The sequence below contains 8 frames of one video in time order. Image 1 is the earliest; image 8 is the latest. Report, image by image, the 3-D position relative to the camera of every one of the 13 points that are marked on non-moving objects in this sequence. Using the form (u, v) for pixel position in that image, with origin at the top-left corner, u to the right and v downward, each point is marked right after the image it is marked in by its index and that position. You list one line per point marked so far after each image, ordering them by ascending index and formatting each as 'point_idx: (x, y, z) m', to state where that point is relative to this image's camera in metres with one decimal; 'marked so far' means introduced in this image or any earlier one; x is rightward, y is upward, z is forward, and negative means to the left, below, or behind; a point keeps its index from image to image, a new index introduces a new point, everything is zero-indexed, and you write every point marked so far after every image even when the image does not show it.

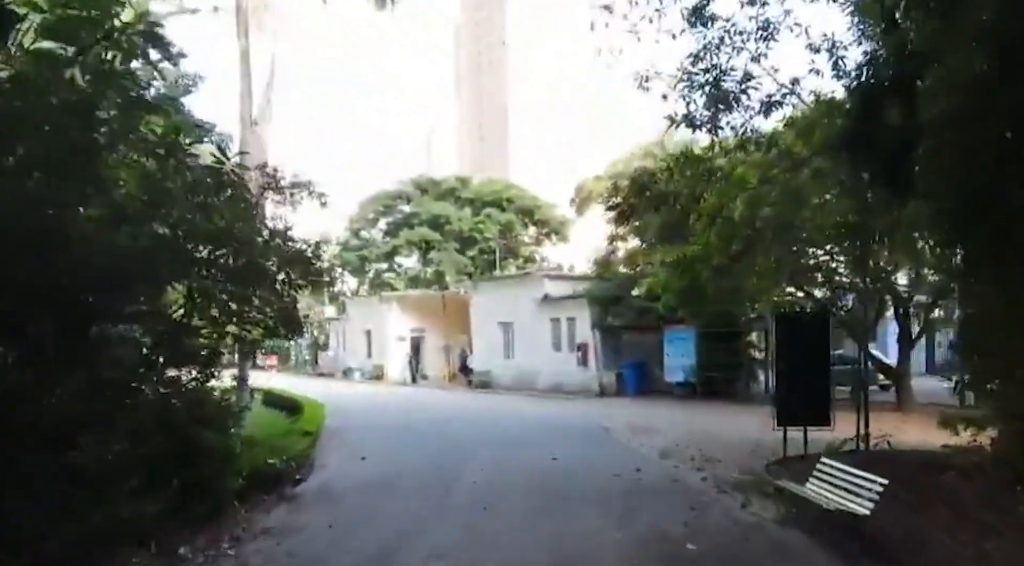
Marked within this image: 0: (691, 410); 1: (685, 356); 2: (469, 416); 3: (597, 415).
0: (+3.5, -2.5, +15.2) m
1: (+4.0, -1.7, +18.4) m
2: (-0.8, -2.7, +15.8) m
3: (+1.5, -2.5, +14.7) m
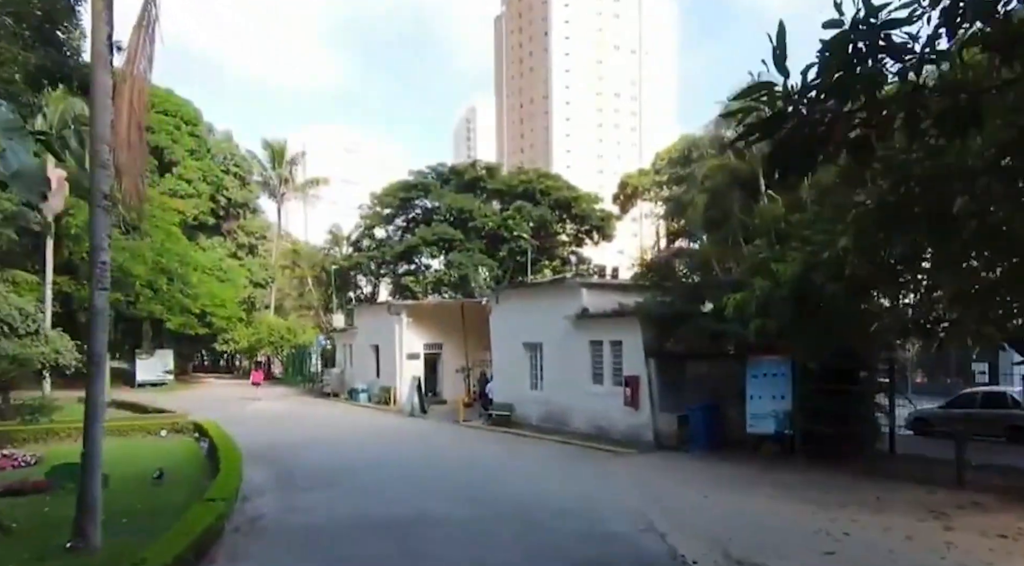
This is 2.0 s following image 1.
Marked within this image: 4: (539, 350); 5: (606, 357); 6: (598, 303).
0: (+3.7, -2.7, +10.0) m
1: (+4.4, -2.0, +13.2) m
2: (-0.6, -2.9, +10.8) m
3: (+1.7, -2.7, +9.5) m
4: (+0.6, -1.6, +18.8) m
5: (+1.9, -1.5, +16.2) m
6: (+1.8, -0.4, +16.9) m
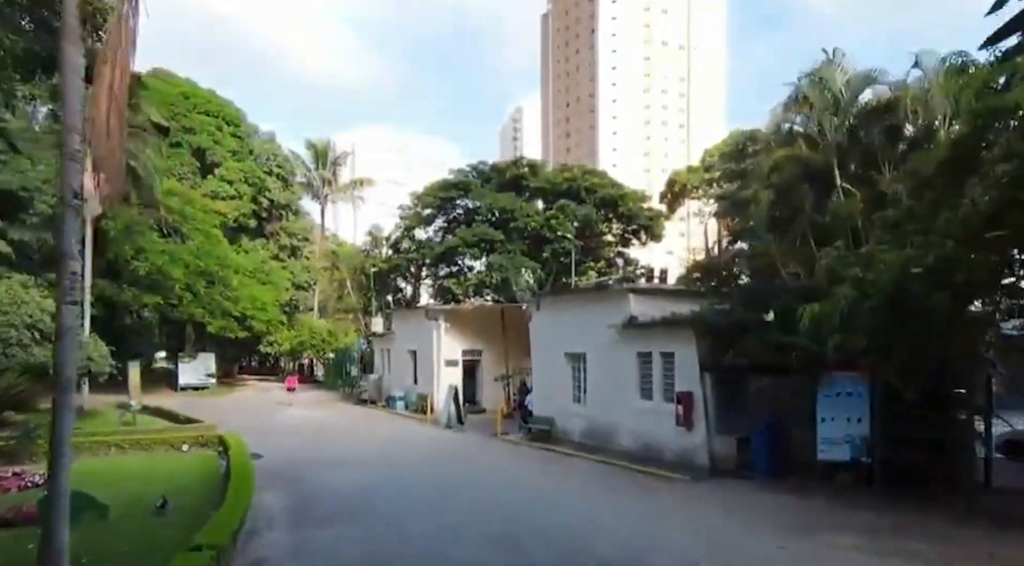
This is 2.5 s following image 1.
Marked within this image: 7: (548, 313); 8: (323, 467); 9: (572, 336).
0: (+4.1, -2.8, +8.4) m
1: (+5.0, -2.1, +11.5) m
2: (-0.1, -3.0, +9.5) m
3: (+2.0, -2.9, +8.1) m
4: (+1.6, -1.7, +17.4) m
5: (+2.7, -1.6, +14.7) m
6: (+2.6, -0.6, +15.4) m
7: (+0.9, -0.7, +18.9) m
8: (-3.7, -3.6, +15.3) m
9: (+1.3, -1.2, +17.6) m
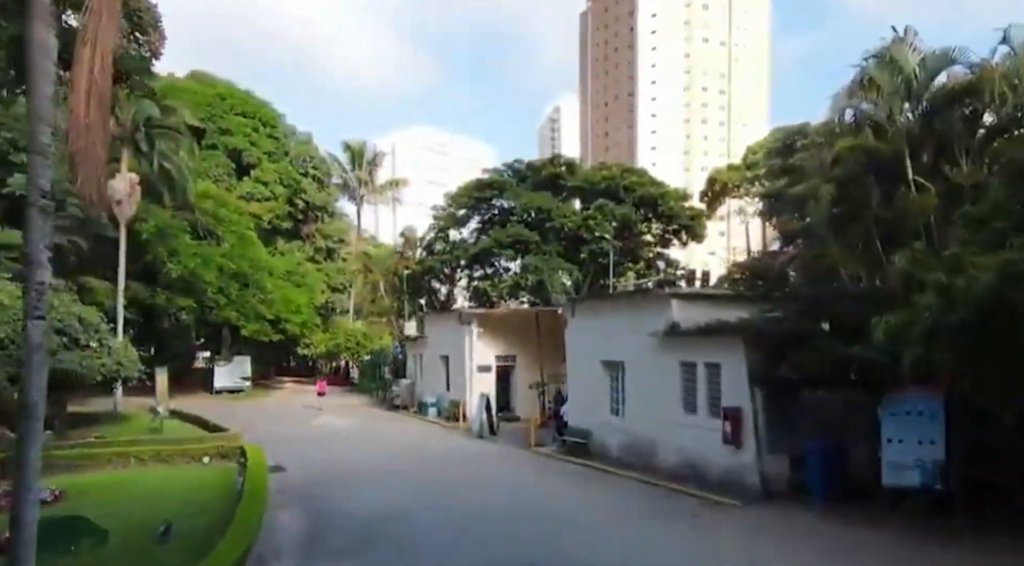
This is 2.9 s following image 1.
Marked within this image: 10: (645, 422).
0: (+4.3, -2.9, +7.2) m
1: (+5.4, -2.1, +10.3) m
2: (+0.2, -3.1, +8.5) m
3: (+2.3, -2.9, +7.0) m
4: (+2.3, -1.8, +16.3) m
5: (+3.2, -1.7, +13.6) m
6: (+3.2, -0.6, +14.3) m
7: (+1.6, -0.8, +17.8) m
8: (-3.1, -3.7, +14.5) m
9: (+2.0, -1.3, +16.6) m
10: (+2.6, -2.7, +15.2) m
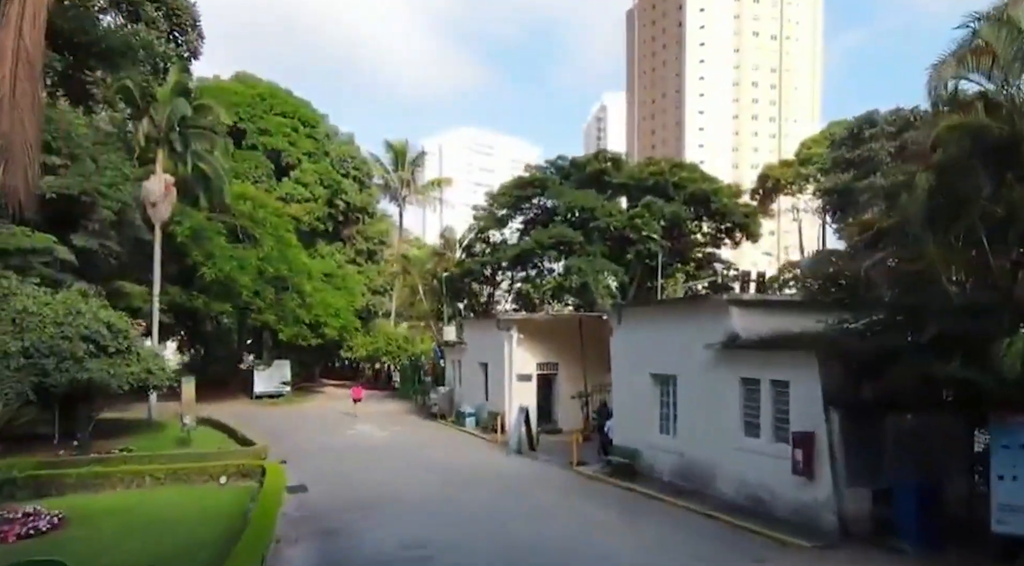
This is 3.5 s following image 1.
0: (+4.5, -3.0, +5.5) m
1: (+5.8, -2.2, +8.6) m
2: (+0.5, -3.2, +7.0) m
3: (+2.5, -3.0, +5.4) m
4: (+3.0, -1.9, +14.8) m
5: (+3.8, -1.8, +12.0) m
6: (+3.9, -0.7, +12.7) m
7: (+2.5, -0.9, +16.3) m
8: (-2.4, -3.8, +13.2) m
9: (+2.8, -1.4, +15.0) m
10: (+3.3, -2.8, +13.6) m
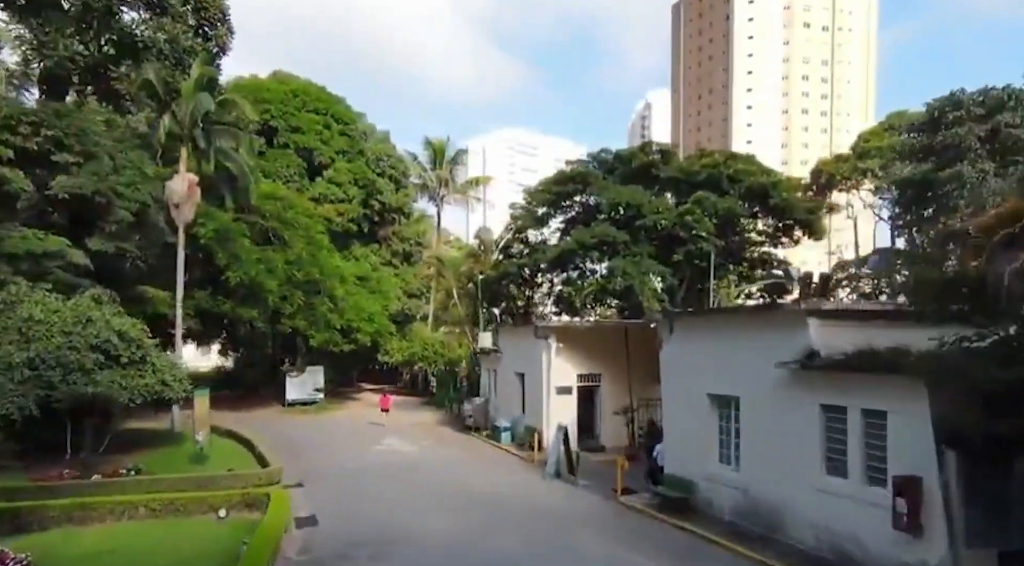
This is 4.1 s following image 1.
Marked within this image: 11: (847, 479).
0: (+4.6, -3.0, +3.3) m
1: (+6.0, -2.3, +6.3) m
2: (+0.6, -3.3, +5.0) m
3: (+2.5, -3.1, +3.3) m
4: (+3.6, -2.0, +12.6) m
5: (+4.2, -1.9, +9.8) m
6: (+4.3, -0.8, +10.5) m
7: (+3.1, -1.0, +14.2) m
8: (-1.9, -3.9, +11.4) m
9: (+3.4, -1.5, +12.9) m
10: (+3.8, -2.9, +11.5) m
11: (+4.2, -2.5, +9.9) m
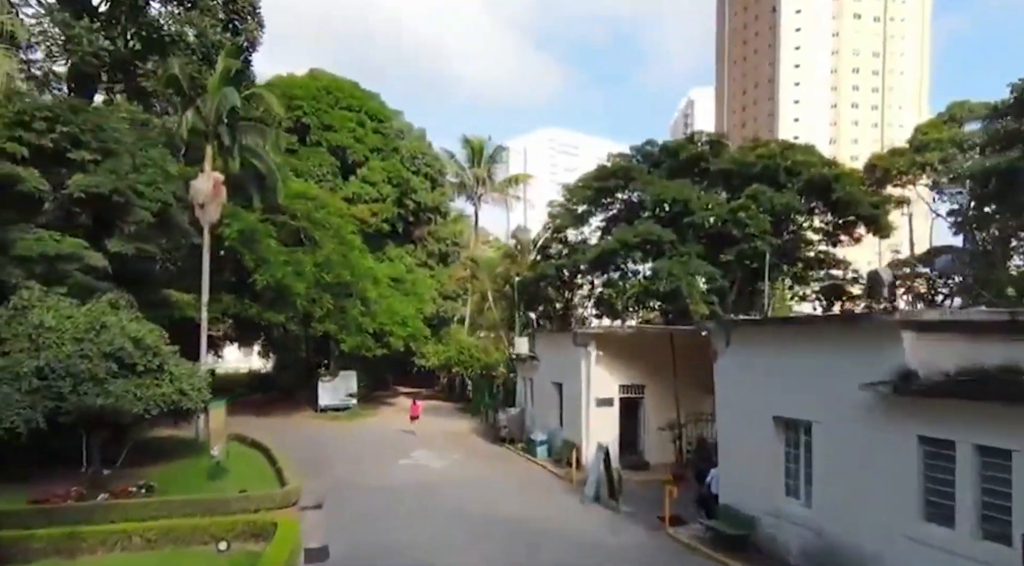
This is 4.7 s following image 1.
0: (+4.6, -3.1, +1.5) m
1: (+6.1, -2.4, +4.3) m
2: (+0.7, -3.4, +3.4) m
3: (+2.5, -3.2, +1.6) m
4: (+4.0, -2.1, +10.8) m
5: (+4.5, -1.9, +7.9) m
6: (+4.6, -0.9, +8.6) m
7: (+3.6, -1.1, +12.4) m
8: (-1.5, -4.0, +9.8) m
9: (+3.8, -1.5, +11.1) m
10: (+4.2, -2.9, +9.6) m
11: (+4.5, -2.5, +8.1) m
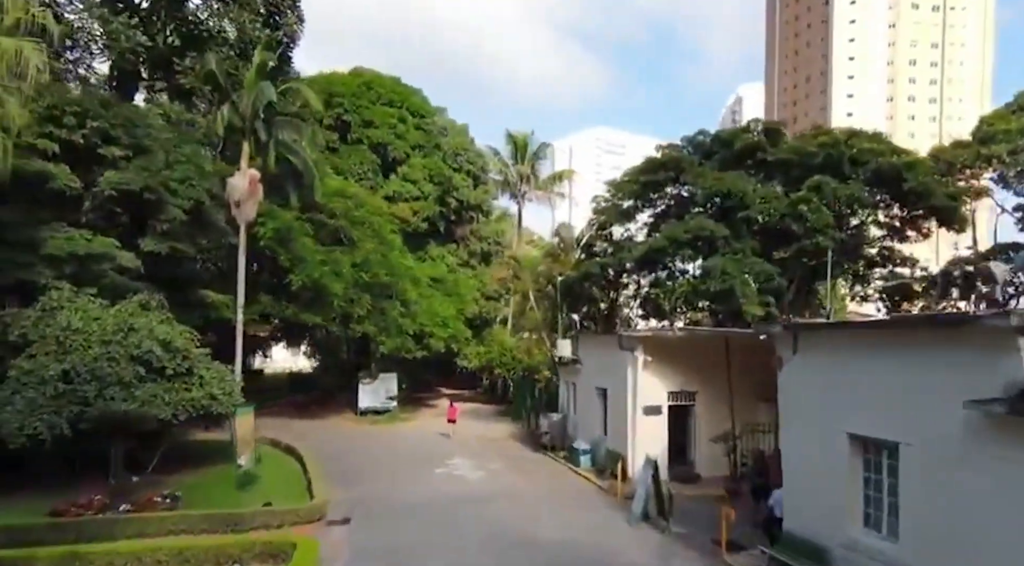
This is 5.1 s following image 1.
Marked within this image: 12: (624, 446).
0: (+4.5, -3.1, 0.0) m
1: (+6.2, -2.3, +2.8) m
2: (+0.7, -3.4, +2.2) m
3: (+2.4, -3.2, +0.3) m
4: (+4.5, -2.0, +9.4) m
5: (+4.8, -1.9, +6.5) m
6: (+5.0, -0.9, +7.2) m
7: (+4.2, -1.1, +10.9) m
8: (-1.1, -4.0, +8.7) m
9: (+4.3, -1.5, +9.7) m
10: (+4.5, -2.9, +8.2) m
11: (+4.8, -2.5, +6.6) m
12: (+2.7, -4.0, +19.7) m
